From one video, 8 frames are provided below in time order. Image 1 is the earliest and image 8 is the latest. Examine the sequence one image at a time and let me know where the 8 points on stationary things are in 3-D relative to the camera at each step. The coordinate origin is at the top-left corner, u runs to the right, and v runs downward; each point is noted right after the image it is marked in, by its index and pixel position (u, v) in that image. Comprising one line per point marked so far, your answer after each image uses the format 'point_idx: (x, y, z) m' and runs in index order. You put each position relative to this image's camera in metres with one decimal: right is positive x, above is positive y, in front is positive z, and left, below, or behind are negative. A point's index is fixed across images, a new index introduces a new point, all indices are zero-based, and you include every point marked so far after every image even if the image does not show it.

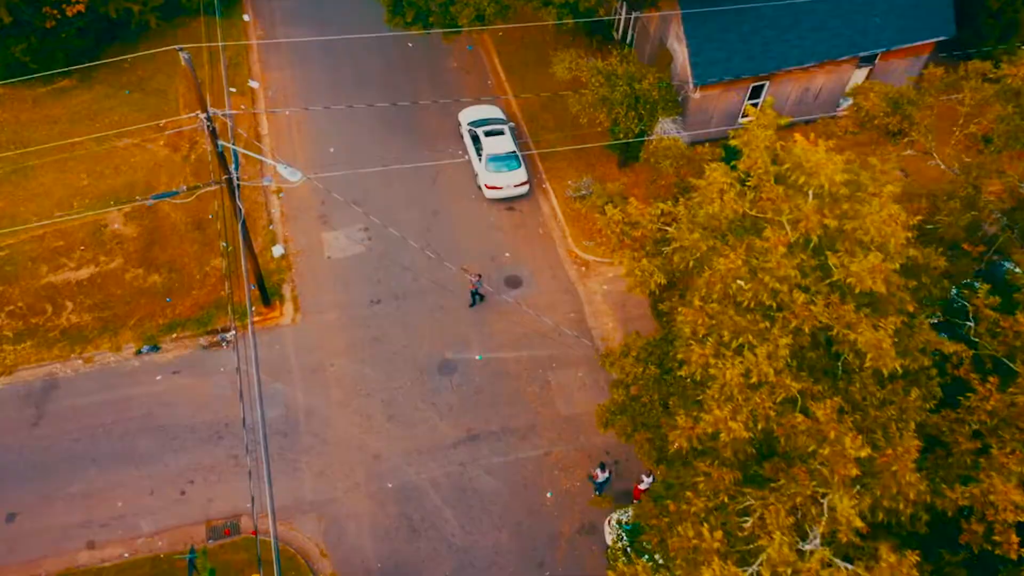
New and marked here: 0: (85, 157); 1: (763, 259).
0: (-8.8, +2.7, +16.8) m
1: (+1.5, +0.2, +5.0) m
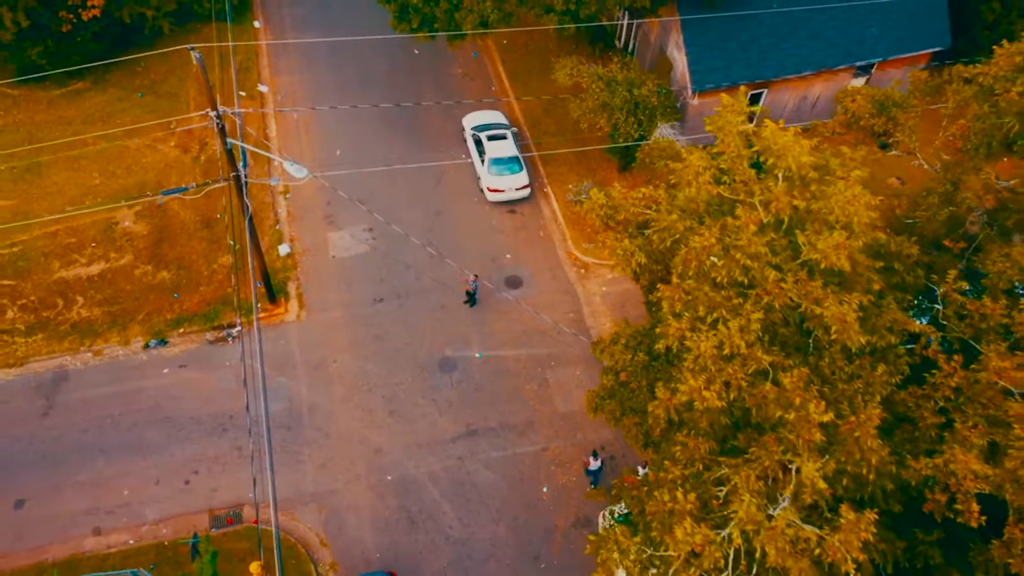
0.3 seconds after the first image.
0: (-8.8, +2.8, +17.2) m
1: (+1.4, +0.4, +5.3) m
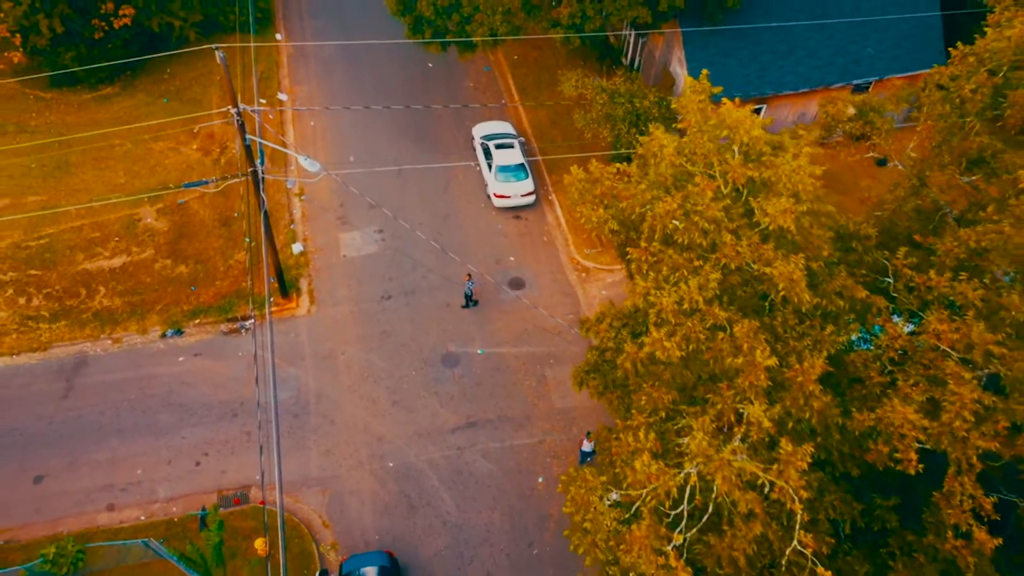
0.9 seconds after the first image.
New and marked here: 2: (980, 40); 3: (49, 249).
0: (-8.6, +2.9, +18.1) m
1: (+1.3, +0.6, +5.9) m
2: (+4.4, +2.3, +7.7) m
3: (-9.2, +0.8, +16.3) m
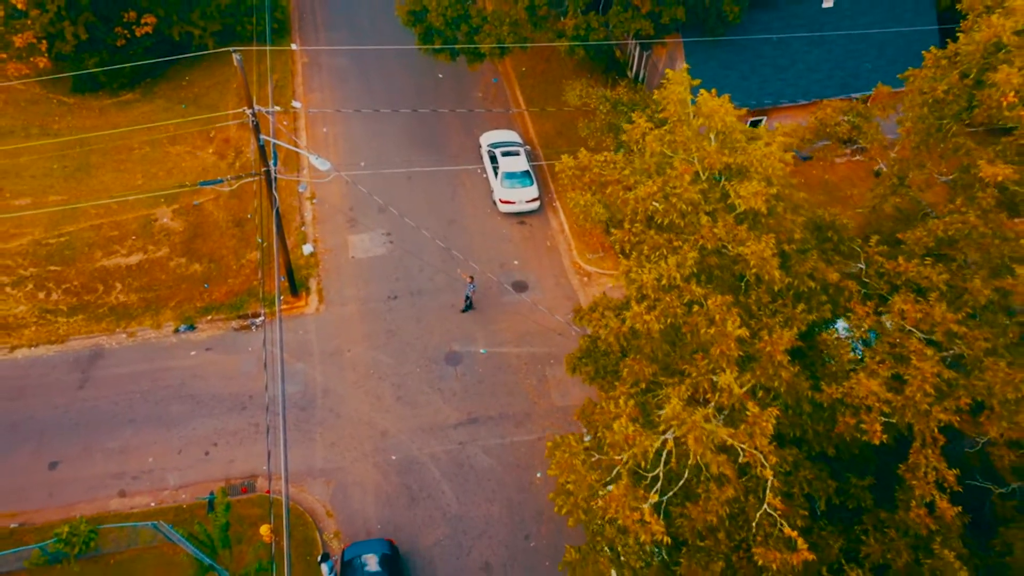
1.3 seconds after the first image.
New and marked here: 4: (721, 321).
0: (-8.5, +2.9, +18.7) m
1: (+1.2, +0.8, +6.3) m
2: (+4.4, +2.4, +8.1) m
3: (-9.2, +0.9, +16.9) m
4: (+1.5, -0.2, +5.8) m
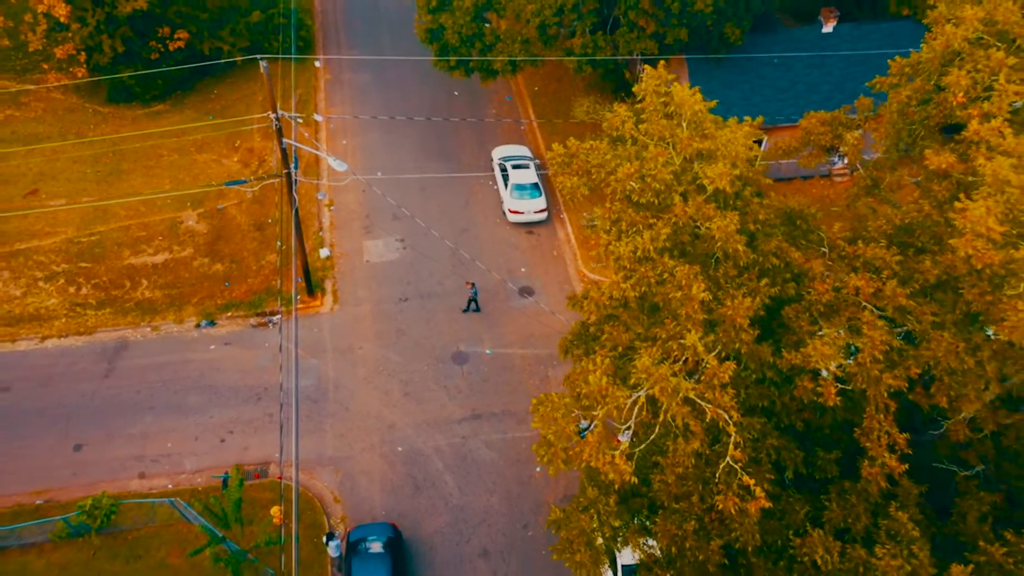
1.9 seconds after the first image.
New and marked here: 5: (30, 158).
0: (-8.2, +2.9, +19.6) m
1: (+1.2, +1.0, +7.0) m
2: (+4.4, +2.5, +8.8) m
3: (-9.0, +0.9, +17.8) m
4: (+1.4, 0.0, +6.5) m
5: (-11.6, +3.1, +19.7) m
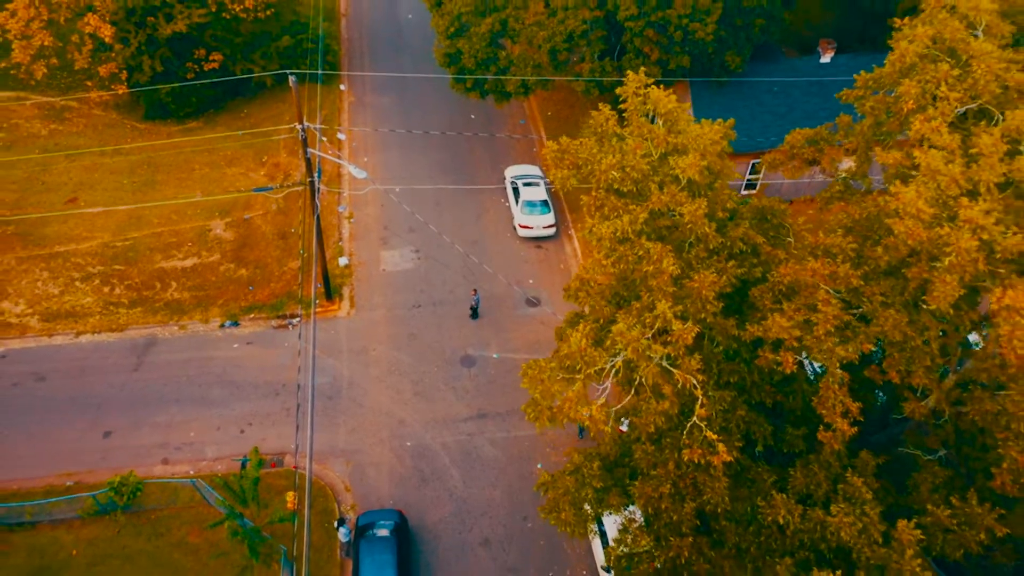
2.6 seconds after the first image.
0: (-7.9, +2.8, +20.8) m
1: (+1.1, +1.2, +7.9) m
2: (+4.4, +2.6, +9.7) m
3: (-8.8, +0.9, +18.9) m
4: (+1.3, +0.2, +7.4) m
5: (-11.3, +3.1, +20.9) m
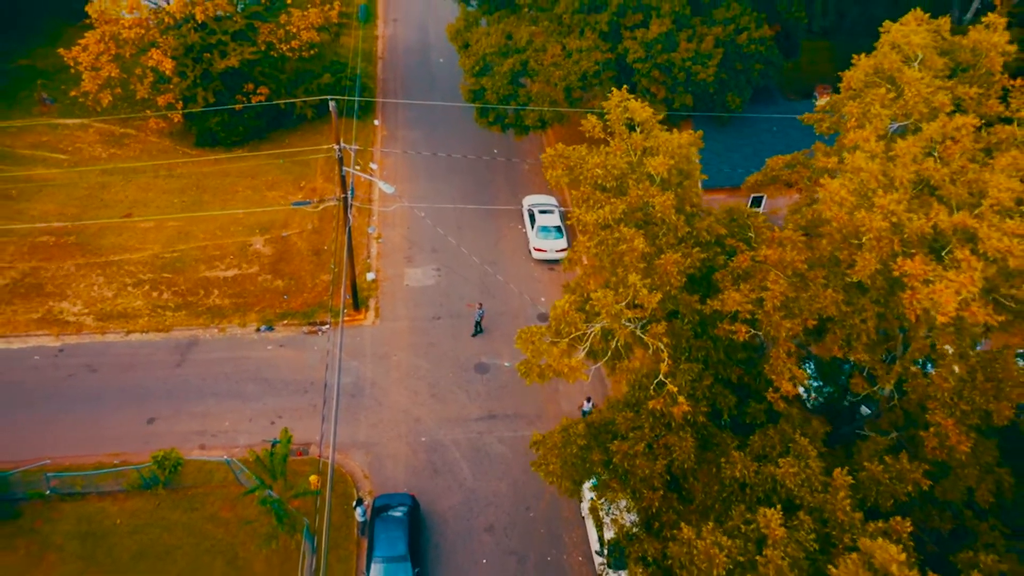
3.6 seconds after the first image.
0: (-7.5, +2.4, +22.7) m
1: (+1.2, +1.4, +9.4) m
2: (+4.5, +2.6, +11.2) m
3: (-8.4, +0.7, +20.7) m
4: (+1.3, +0.5, +8.8) m
5: (-10.8, +2.8, +23.0) m
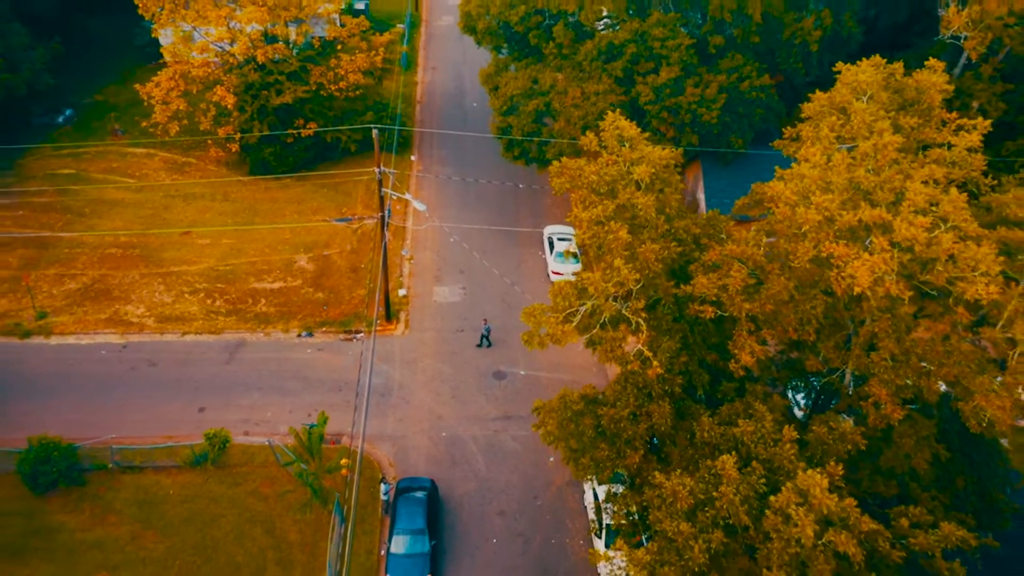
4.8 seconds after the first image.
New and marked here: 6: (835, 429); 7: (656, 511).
0: (-6.8, +2.0, +25.0) m
1: (+1.3, +1.6, +11.4) m
2: (+4.8, +2.5, +13.1) m
3: (-7.9, +0.4, +23.0) m
4: (+1.4, +0.7, +10.7) m
5: (-10.1, +2.5, +25.4) m
6: (+4.2, -1.9, +10.8) m
7: (+1.9, -2.9, +10.6) m
